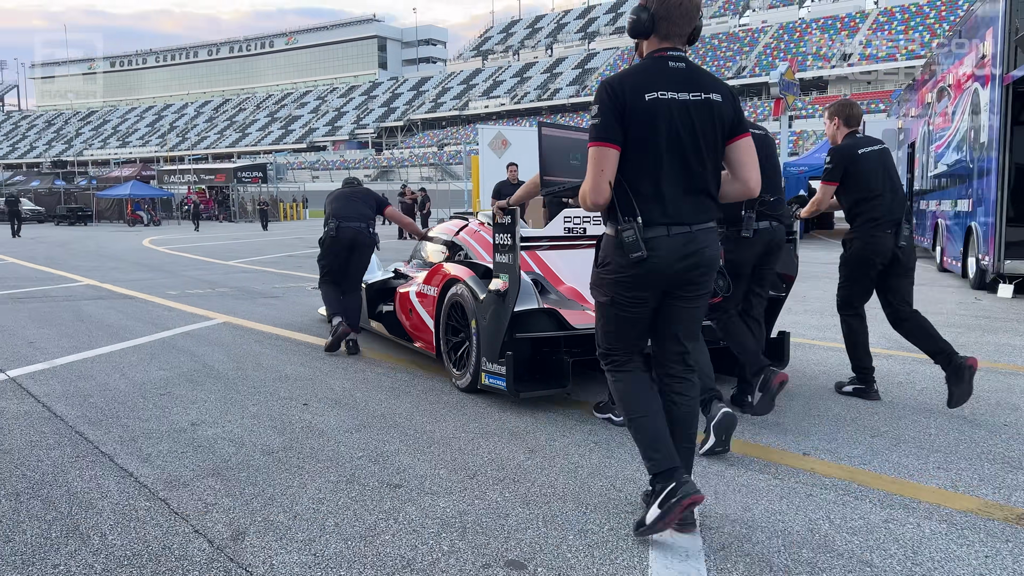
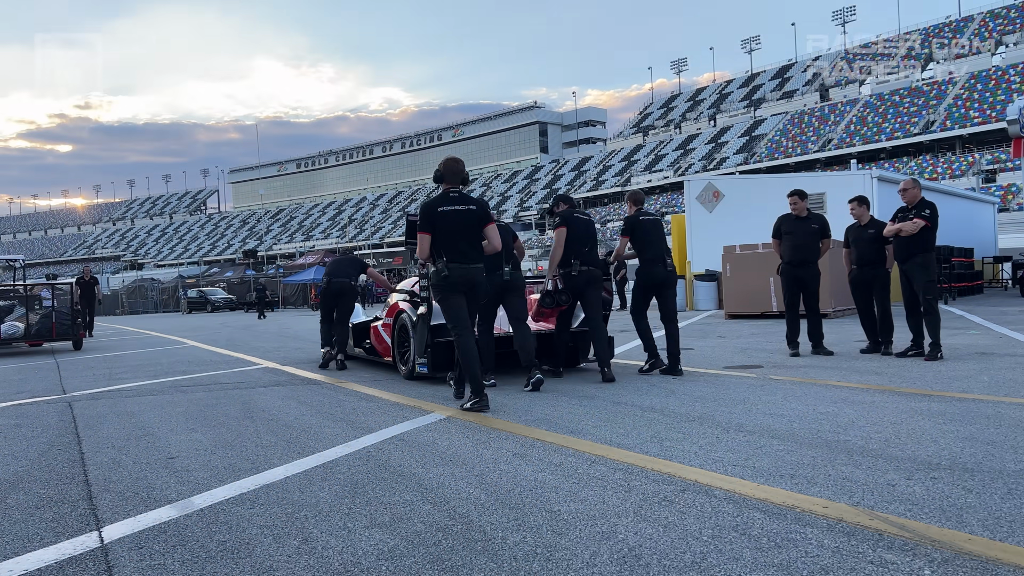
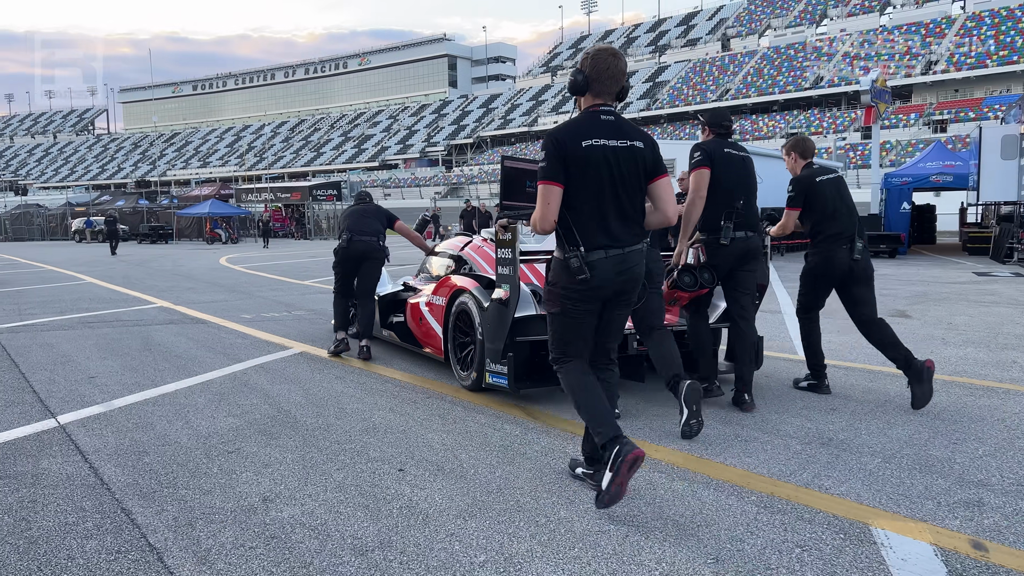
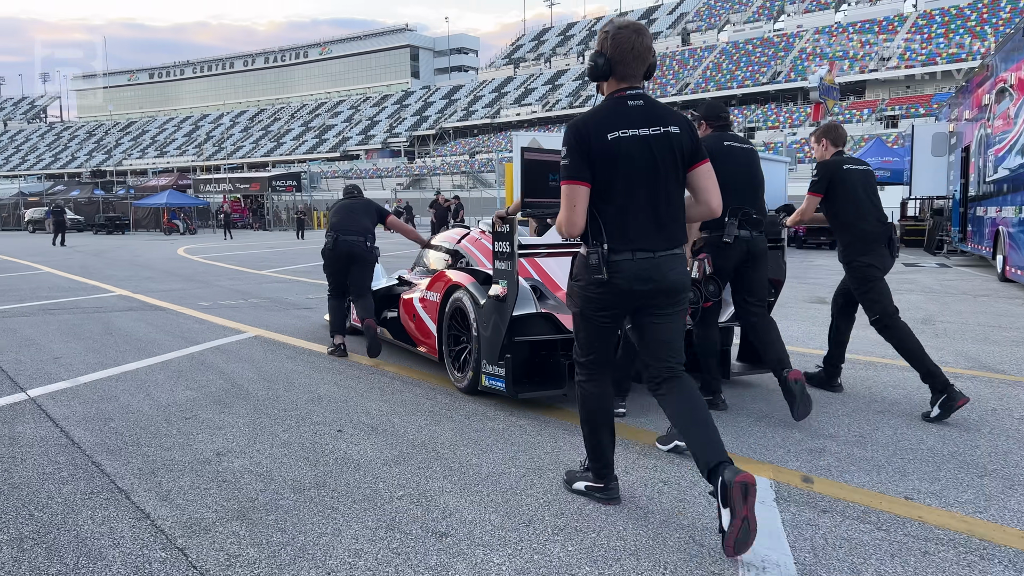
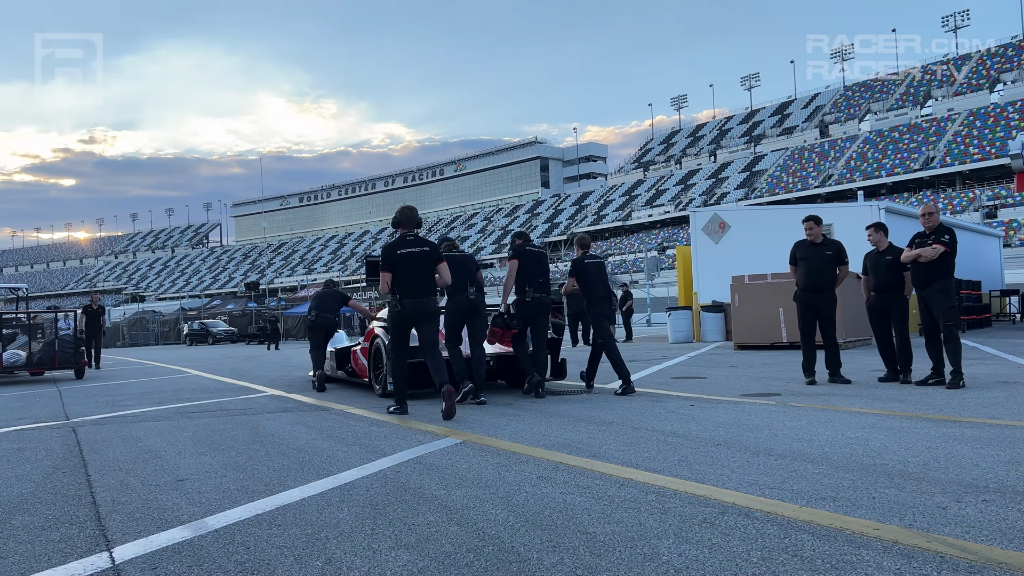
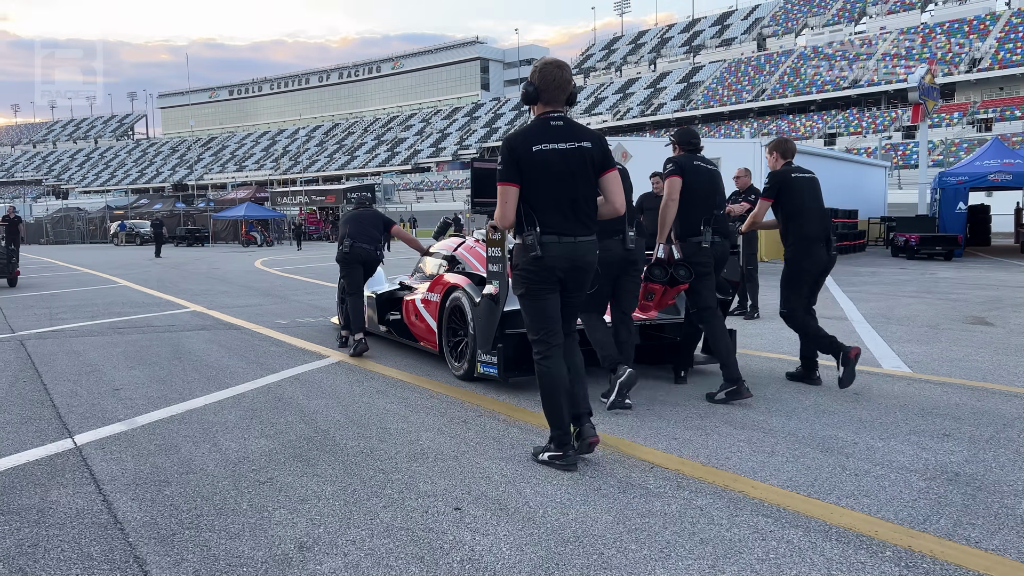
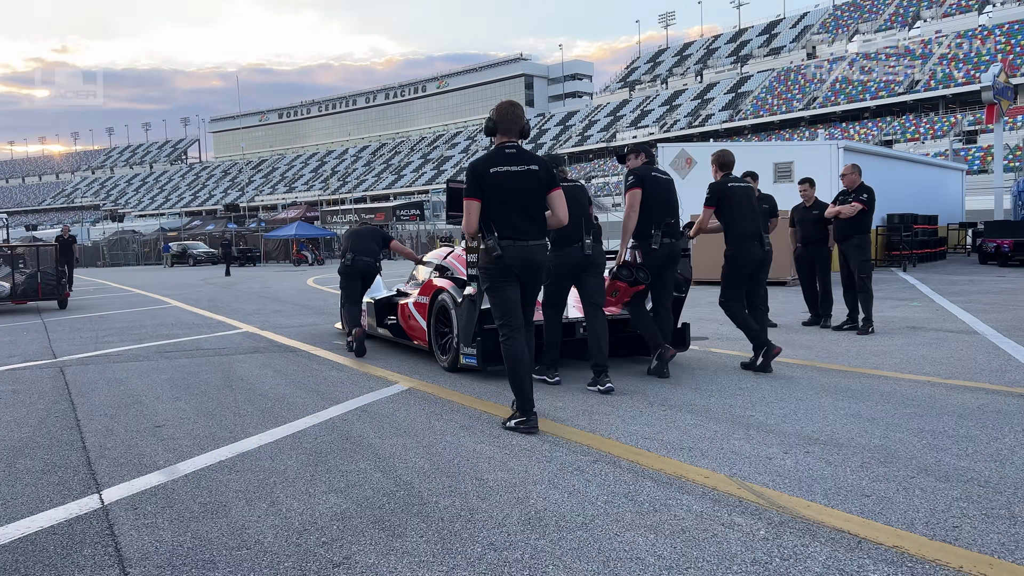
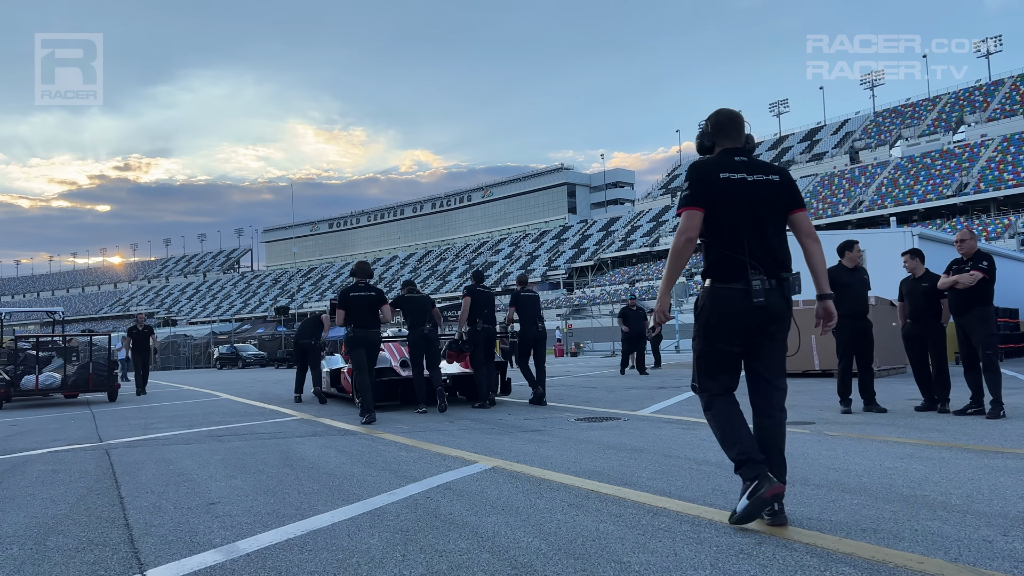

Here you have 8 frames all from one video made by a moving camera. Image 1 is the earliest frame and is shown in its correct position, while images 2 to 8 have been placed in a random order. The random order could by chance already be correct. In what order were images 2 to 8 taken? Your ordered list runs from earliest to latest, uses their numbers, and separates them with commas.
4, 3, 6, 7, 2, 5, 8
